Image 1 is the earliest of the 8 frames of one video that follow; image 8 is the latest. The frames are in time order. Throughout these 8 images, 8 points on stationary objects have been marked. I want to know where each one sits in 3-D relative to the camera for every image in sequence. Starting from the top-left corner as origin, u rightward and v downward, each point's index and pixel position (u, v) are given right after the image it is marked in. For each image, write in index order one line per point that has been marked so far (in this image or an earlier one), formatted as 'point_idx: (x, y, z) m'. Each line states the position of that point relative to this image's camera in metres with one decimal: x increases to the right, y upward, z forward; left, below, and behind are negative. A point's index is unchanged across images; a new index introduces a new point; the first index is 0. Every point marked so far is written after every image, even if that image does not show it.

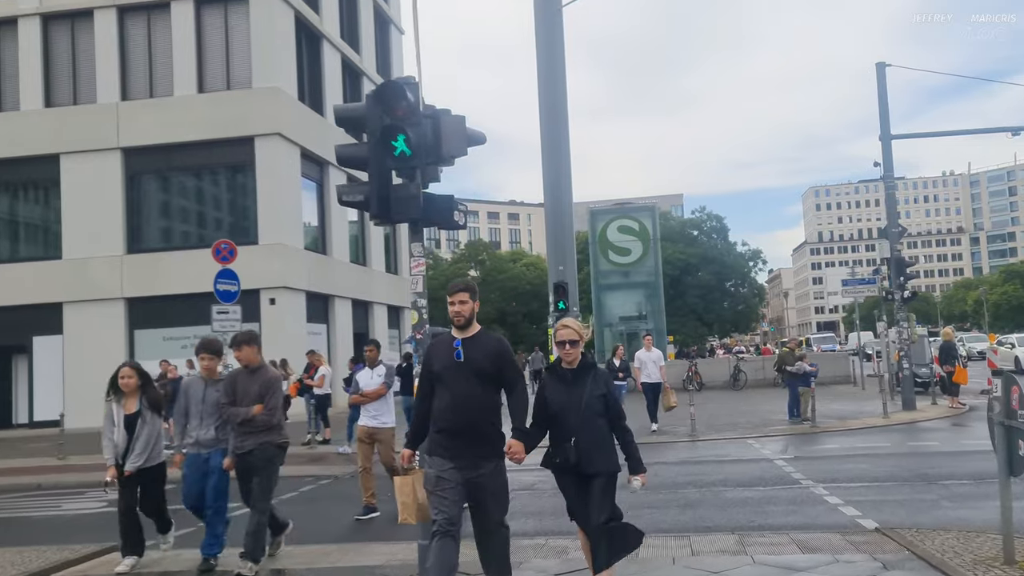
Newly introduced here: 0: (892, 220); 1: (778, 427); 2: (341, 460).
0: (+8.1, +1.4, +17.9) m
1: (+5.0, -2.6, +15.9) m
2: (-3.0, -3.0, +14.9) m
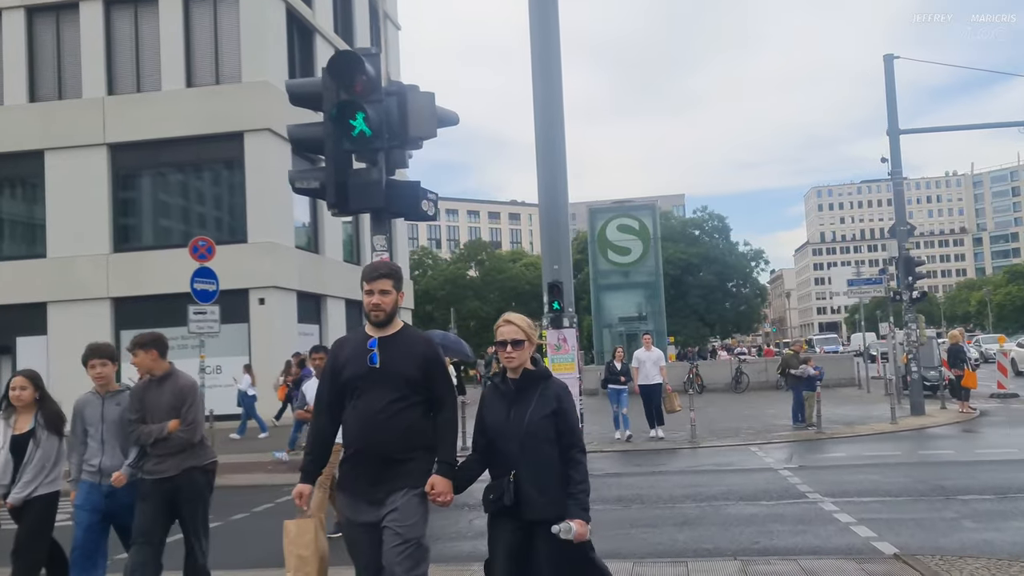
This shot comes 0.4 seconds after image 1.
0: (+7.9, +1.4, +17.3) m
1: (+4.9, -2.6, +15.2) m
2: (-3.1, -3.0, +14.3) m
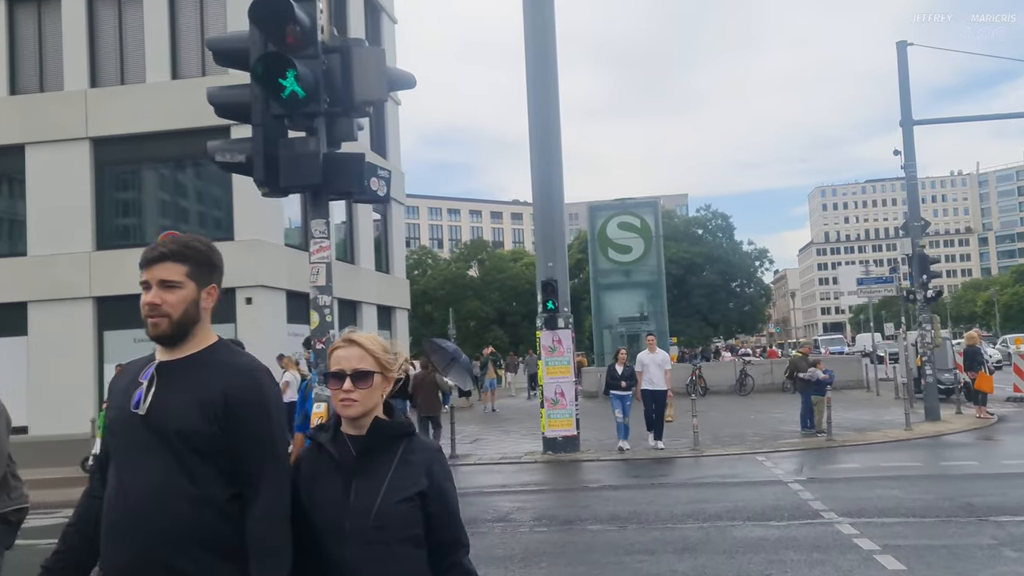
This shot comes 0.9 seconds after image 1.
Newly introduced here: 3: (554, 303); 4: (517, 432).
0: (+7.8, +1.5, +16.4) m
1: (+4.7, -2.6, +14.4) m
2: (-3.3, -3.0, +13.5) m
3: (+0.7, -0.3, +14.1) m
4: (+0.1, -3.1, +17.8) m
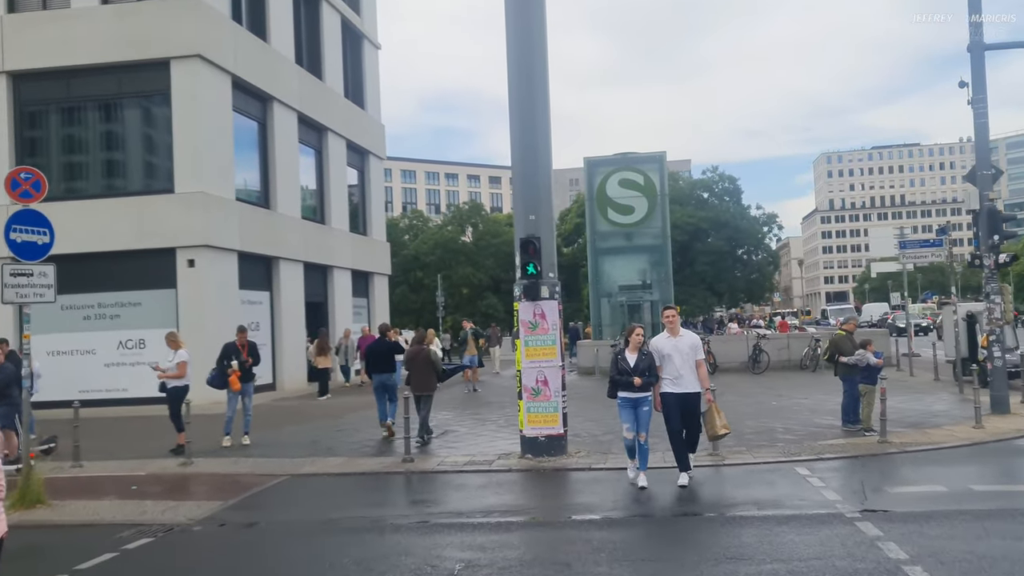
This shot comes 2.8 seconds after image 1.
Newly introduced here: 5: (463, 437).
0: (+7.4, +2.0, +13.3) m
1: (+4.3, -2.1, +11.4) m
2: (-3.7, -2.4, +10.6) m
3: (+0.3, +0.3, +11.1) m
4: (-0.3, -2.4, +14.8) m
5: (-0.8, -2.4, +13.6) m
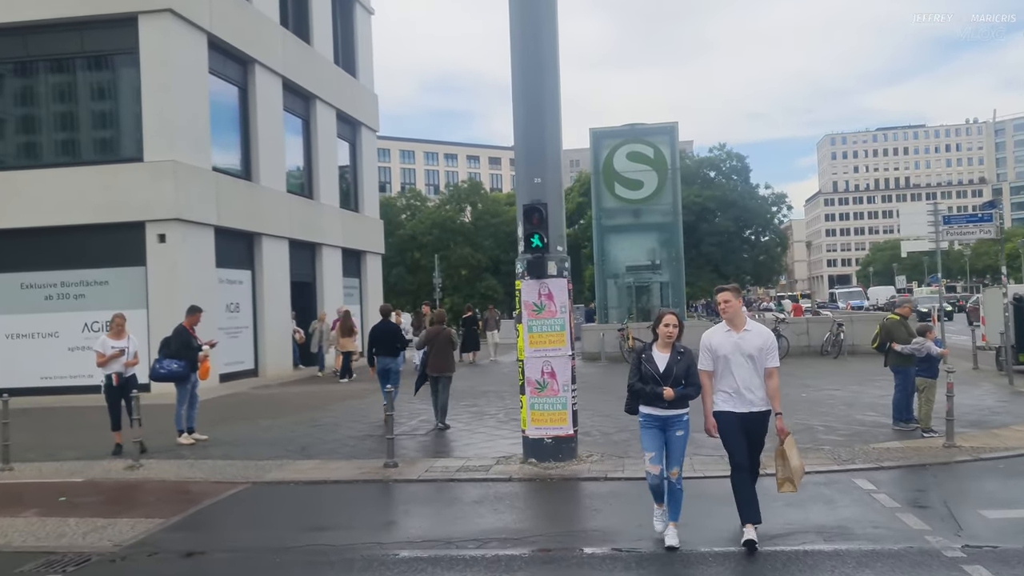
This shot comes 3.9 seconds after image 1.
0: (+7.5, +2.3, +11.6) m
1: (+4.4, -1.8, +9.8) m
2: (-3.7, -2.1, +9.0) m
3: (+0.3, +0.6, +9.4) m
4: (-0.3, -2.0, +13.2) m
5: (-0.8, -2.1, +11.9) m
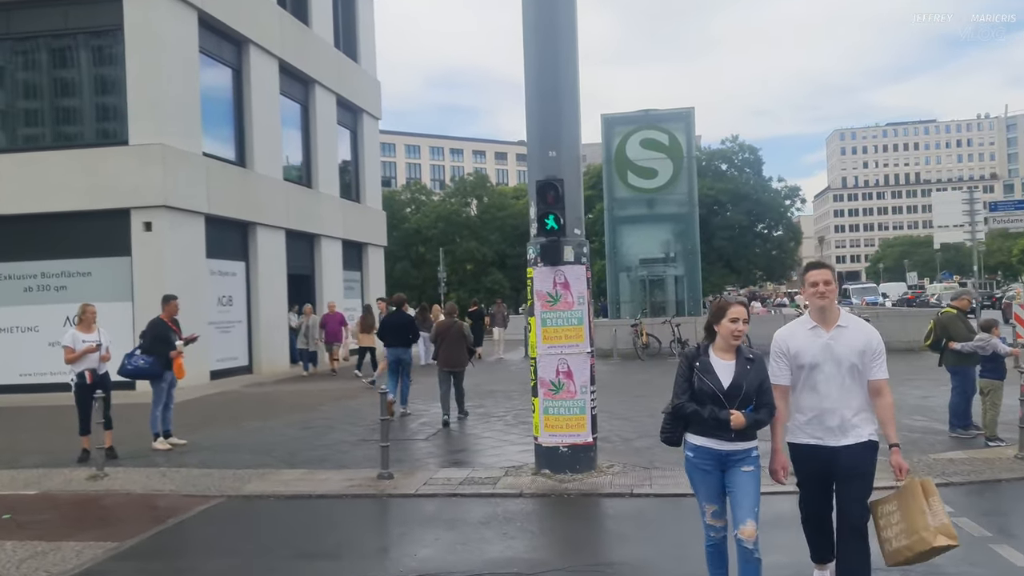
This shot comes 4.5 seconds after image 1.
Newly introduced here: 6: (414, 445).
0: (+7.6, +2.4, +10.4) m
1: (+4.5, -1.7, +8.7) m
2: (-3.6, -2.0, +7.9) m
3: (+0.4, +0.7, +8.3) m
4: (-0.2, -1.9, +12.1) m
5: (-0.7, -1.9, +10.8) m
6: (-1.2, -1.9, +10.5) m
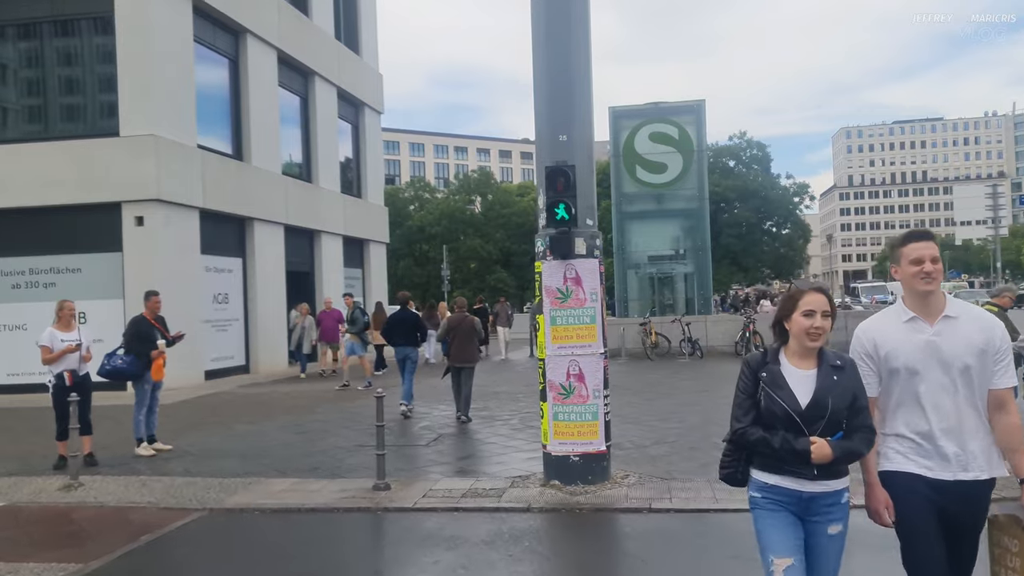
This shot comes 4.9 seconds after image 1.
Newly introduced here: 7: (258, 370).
0: (+7.7, +2.5, +9.7) m
1: (+4.5, -1.6, +8.0) m
2: (-3.5, -2.0, +7.2) m
3: (+0.5, +0.7, +7.6) m
4: (-0.1, -1.9, +11.5) m
5: (-0.6, -1.9, +10.2) m
6: (-1.1, -1.9, +9.8) m
7: (-6.0, -1.9, +20.0) m
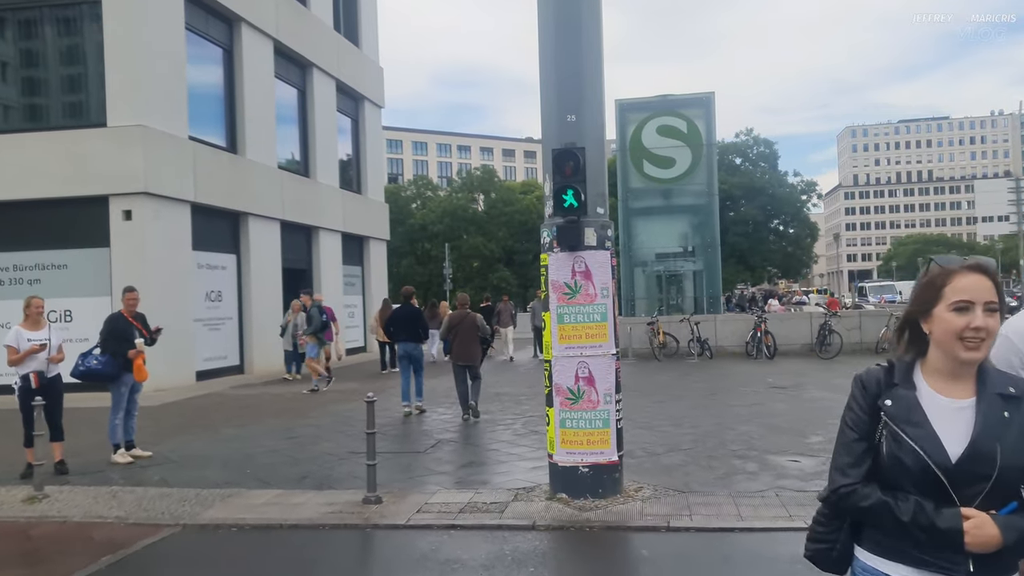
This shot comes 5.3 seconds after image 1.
0: (+7.7, +2.5, +9.0) m
1: (+4.6, -1.6, +7.3) m
2: (-3.5, -1.9, +6.6) m
3: (+0.5, +0.8, +7.0) m
4: (0.0, -1.8, +10.8) m
5: (-0.6, -1.8, +9.5) m
6: (-1.1, -1.9, +9.2) m
7: (-5.9, -1.9, +19.3) m
